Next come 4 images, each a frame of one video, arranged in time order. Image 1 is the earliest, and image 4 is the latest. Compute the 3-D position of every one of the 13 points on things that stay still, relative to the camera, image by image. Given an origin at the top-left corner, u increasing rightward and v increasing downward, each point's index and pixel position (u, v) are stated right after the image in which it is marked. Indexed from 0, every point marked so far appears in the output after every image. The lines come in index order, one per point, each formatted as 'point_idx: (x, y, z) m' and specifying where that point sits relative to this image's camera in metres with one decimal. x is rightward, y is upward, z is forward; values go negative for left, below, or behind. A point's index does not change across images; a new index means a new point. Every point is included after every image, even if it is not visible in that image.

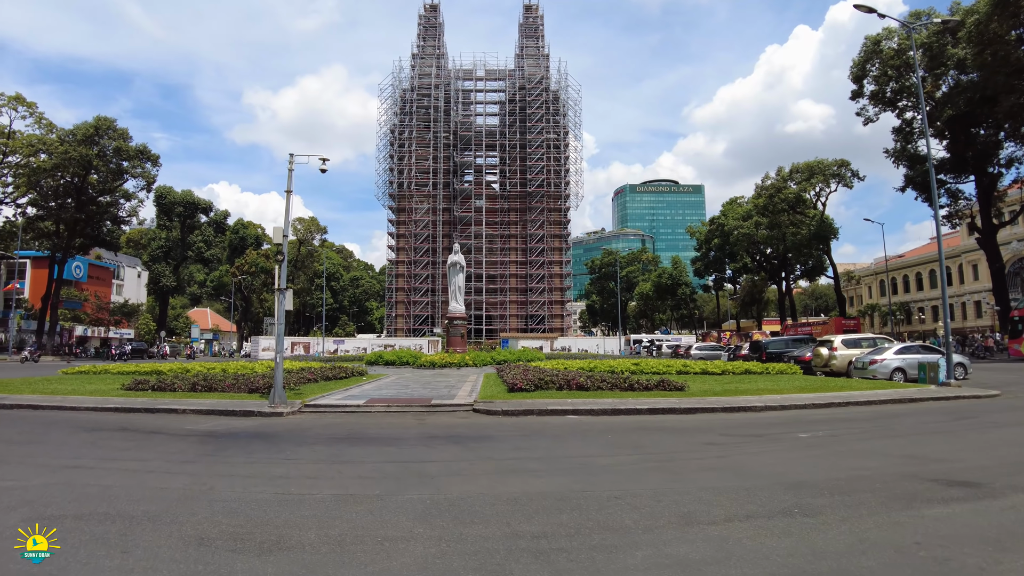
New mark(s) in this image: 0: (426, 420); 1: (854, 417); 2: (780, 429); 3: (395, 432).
0: (-1.7, -2.6, +11.9) m
1: (+7.0, -2.6, +12.2) m
2: (+4.6, -2.4, +10.2) m
3: (-1.9, -2.4, +9.8) m
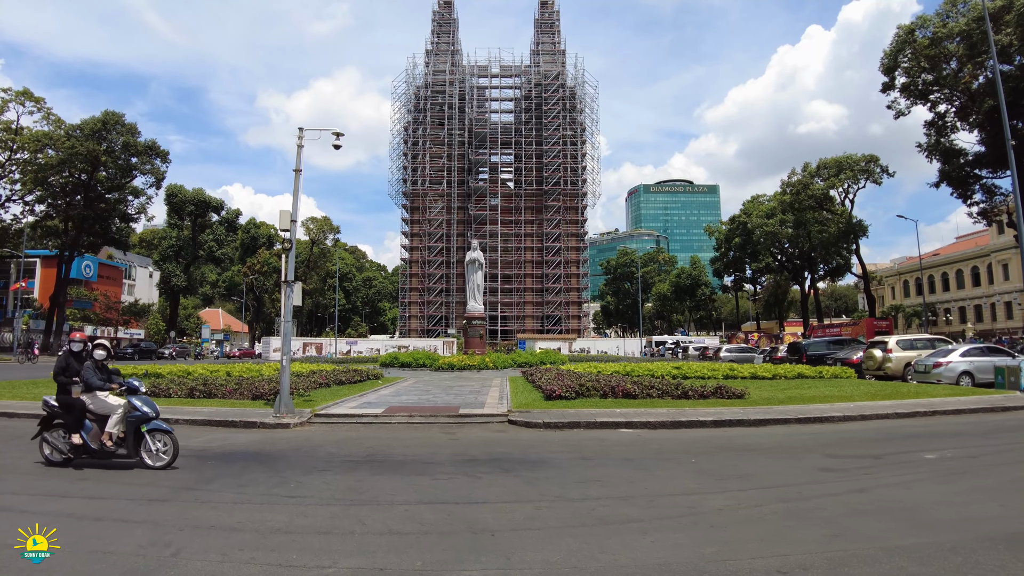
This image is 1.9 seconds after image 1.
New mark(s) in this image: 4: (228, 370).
0: (-0.9, -2.5, +10.1) m
1: (+7.8, -2.4, +10.2) m
2: (+5.4, -2.2, +8.3) m
3: (-1.1, -2.2, +8.0) m
4: (-8.8, -2.5, +18.5) m
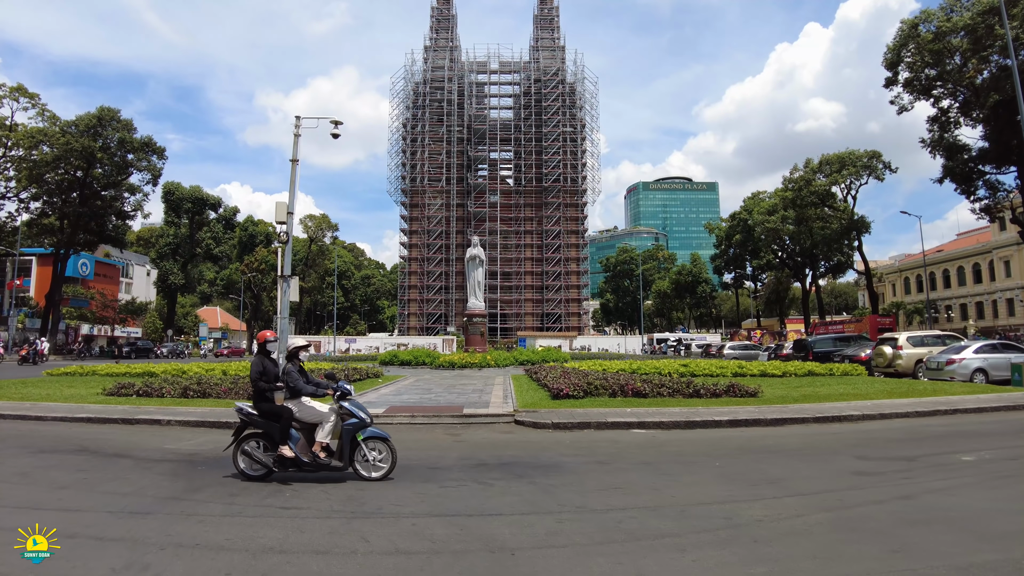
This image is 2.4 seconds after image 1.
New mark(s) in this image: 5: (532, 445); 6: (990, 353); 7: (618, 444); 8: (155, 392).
0: (-0.8, -2.4, +9.6) m
1: (+7.9, -2.3, +9.8) m
2: (+5.5, -2.1, +7.8) m
3: (-1.0, -2.1, +7.6) m
4: (-8.7, -2.4, +18.0) m
5: (+0.3, -2.2, +8.5) m
6: (+15.9, -2.2, +19.9) m
7: (+1.5, -2.2, +8.6) m
8: (-8.1, -2.4, +13.6) m
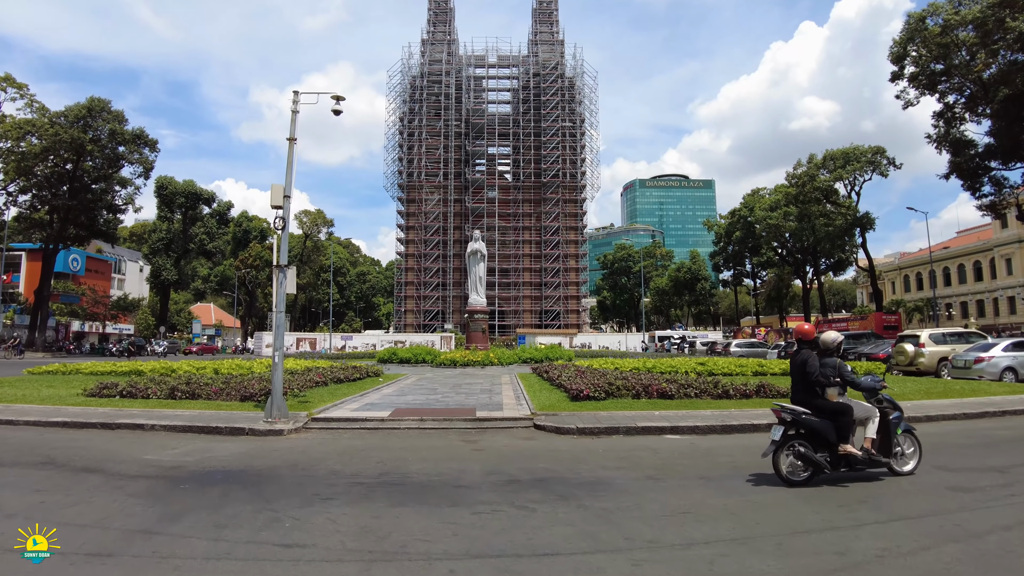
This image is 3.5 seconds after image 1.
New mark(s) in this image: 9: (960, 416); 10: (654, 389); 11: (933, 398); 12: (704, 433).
0: (-0.4, -2.2, +8.6) m
1: (+8.3, -2.2, +8.8) m
2: (+5.8, -2.0, +6.9) m
3: (-0.7, -2.0, +6.6) m
4: (-8.4, -2.2, +17.0) m
5: (+0.6, -2.1, +7.6) m
6: (+16.1, -2.0, +19.0) m
7: (+1.9, -2.1, +7.6) m
8: (-7.8, -2.2, +12.5) m
9: (+8.7, -2.5, +11.6) m
10: (+3.0, -2.1, +12.7) m
11: (+9.7, -2.5, +13.8) m
12: (+3.1, -2.4, +9.7) m
